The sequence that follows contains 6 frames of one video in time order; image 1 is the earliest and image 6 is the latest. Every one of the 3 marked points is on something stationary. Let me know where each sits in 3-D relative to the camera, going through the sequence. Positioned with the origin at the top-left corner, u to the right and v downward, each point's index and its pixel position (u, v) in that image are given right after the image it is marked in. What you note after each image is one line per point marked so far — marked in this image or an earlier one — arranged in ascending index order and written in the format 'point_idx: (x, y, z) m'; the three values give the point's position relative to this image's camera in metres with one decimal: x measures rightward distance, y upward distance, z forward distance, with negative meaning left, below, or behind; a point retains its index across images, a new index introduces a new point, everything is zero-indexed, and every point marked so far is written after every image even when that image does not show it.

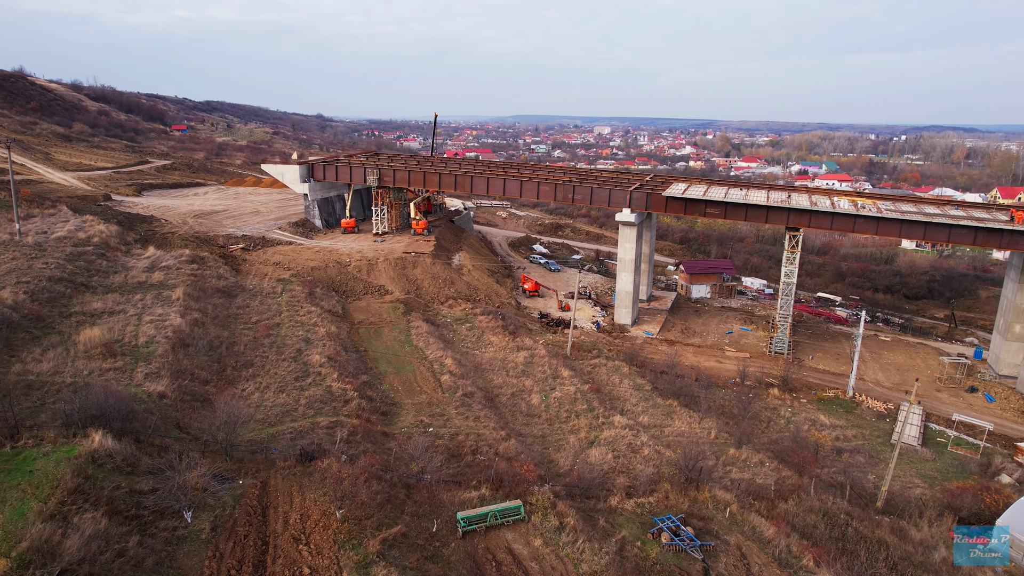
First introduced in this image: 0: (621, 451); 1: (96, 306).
0: (+2.9, -4.3, +16.9) m
1: (-12.2, -0.5, +18.8) m
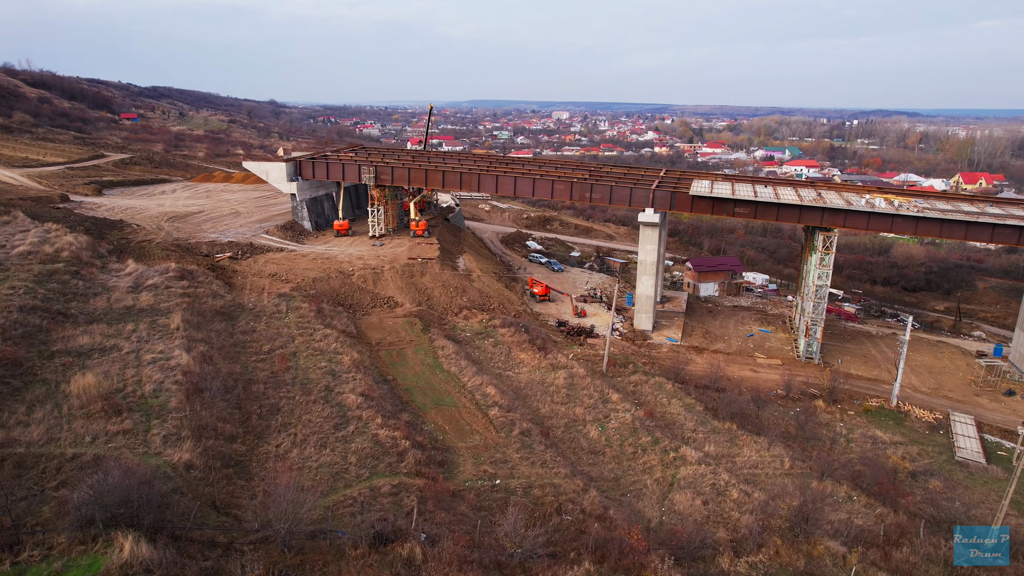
0: (+4.6, -4.9, +15.1) m
1: (-10.6, -1.3, +15.9) m
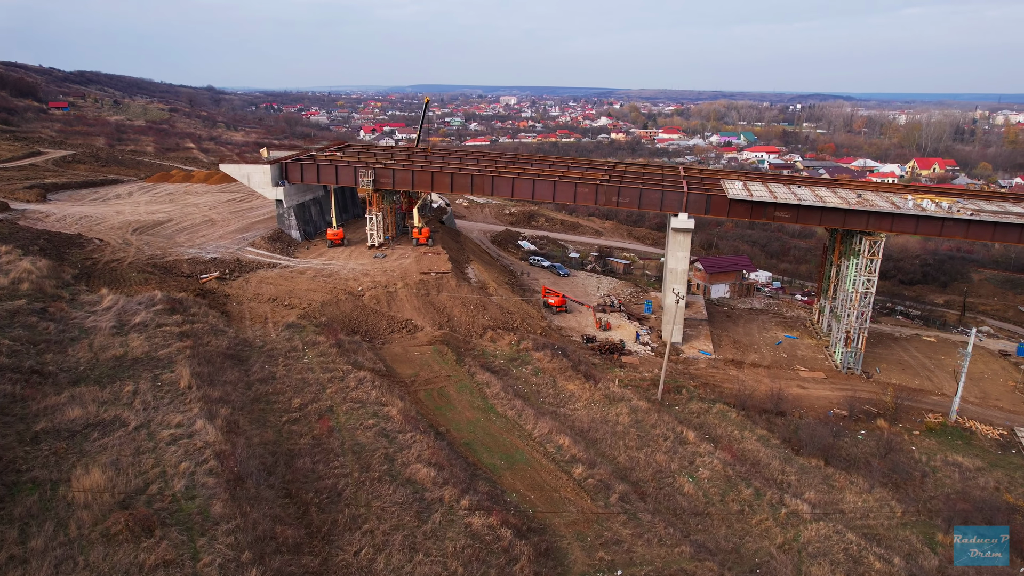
0: (+6.8, -5.7, +13.0) m
1: (-8.6, -2.5, +12.5) m
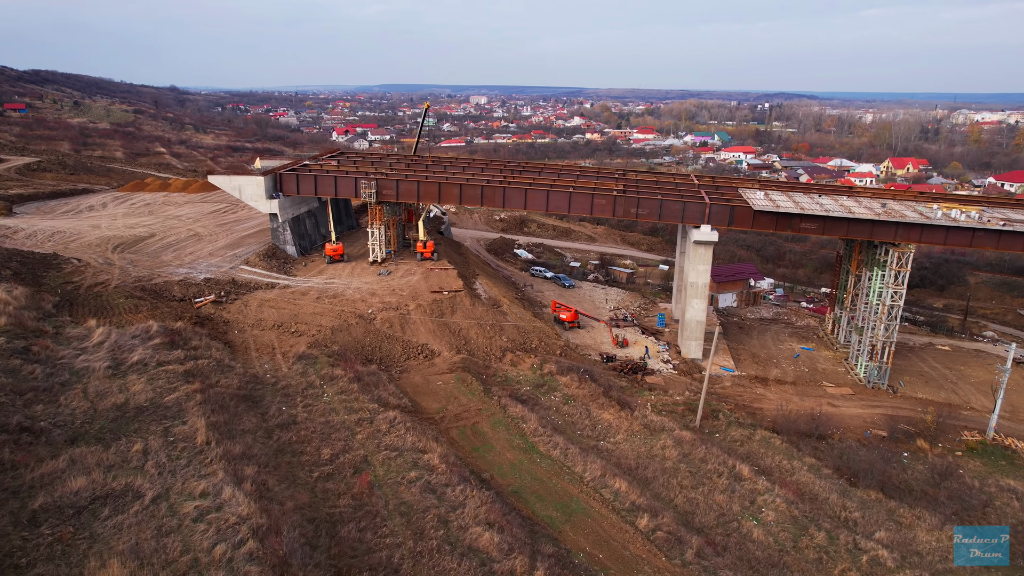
0: (+8.1, -6.3, +11.9) m
1: (-7.2, -3.3, +10.7) m
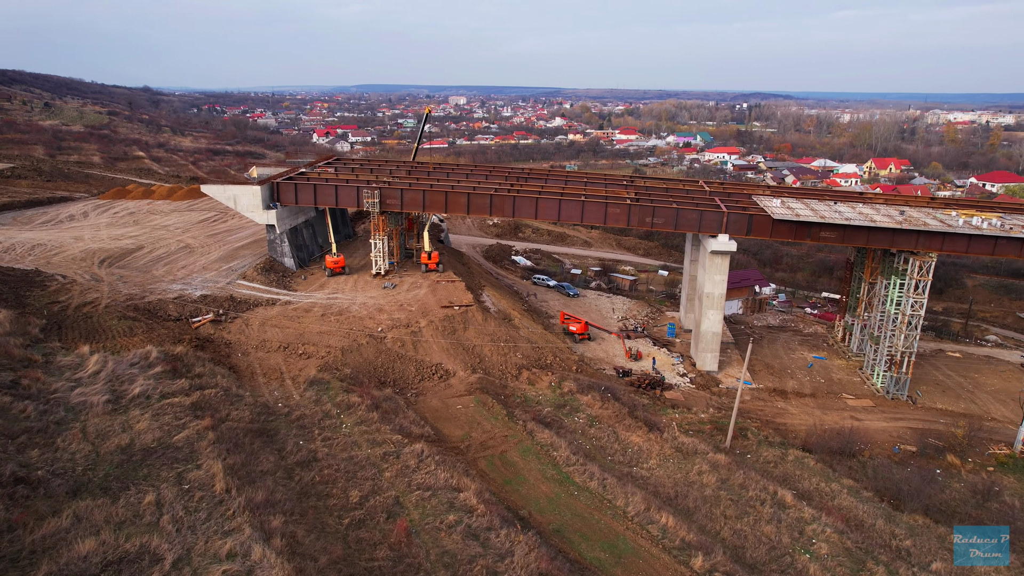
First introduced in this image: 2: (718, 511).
0: (+9.0, -6.7, +11.2) m
1: (-6.3, -3.9, +9.4) m
2: (+4.8, -5.2, +15.0) m
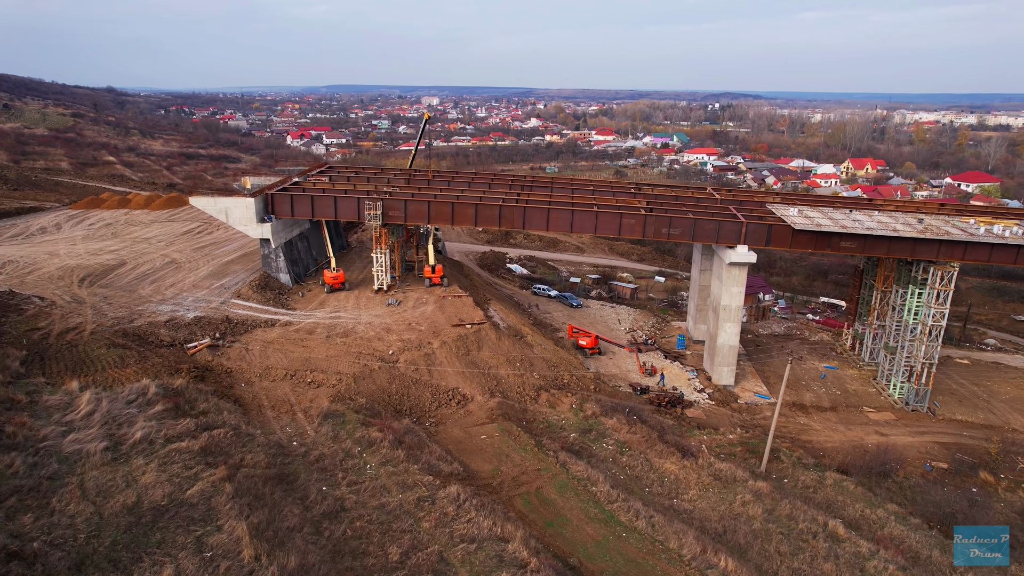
0: (+10.1, -7.1, +10.4) m
1: (-5.2, -4.5, +8.0) m
2: (+5.7, -5.7, +14.0) m
